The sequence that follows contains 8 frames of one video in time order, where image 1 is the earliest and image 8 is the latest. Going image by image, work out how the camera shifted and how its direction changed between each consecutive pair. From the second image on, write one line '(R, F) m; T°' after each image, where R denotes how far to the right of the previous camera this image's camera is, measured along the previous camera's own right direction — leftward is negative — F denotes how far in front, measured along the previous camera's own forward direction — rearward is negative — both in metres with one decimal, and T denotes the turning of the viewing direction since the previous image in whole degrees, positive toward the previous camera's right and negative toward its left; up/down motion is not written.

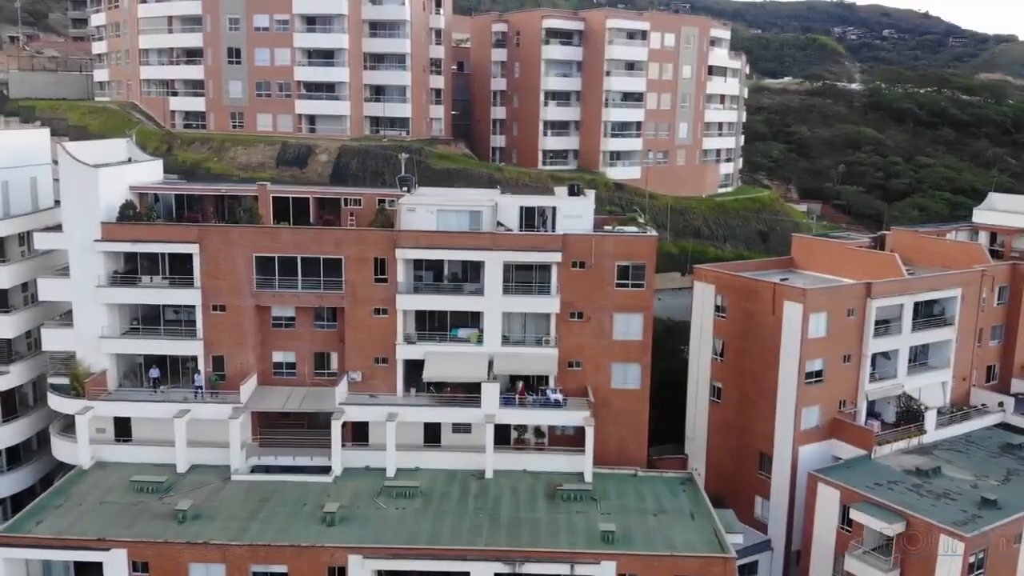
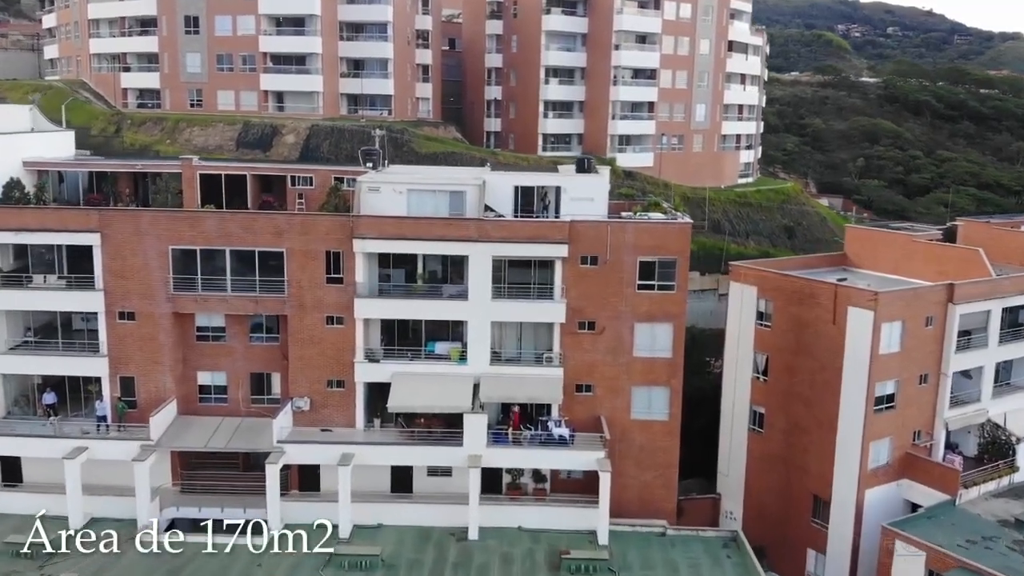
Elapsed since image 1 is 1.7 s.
(+0.8, +10.4) m; 0°
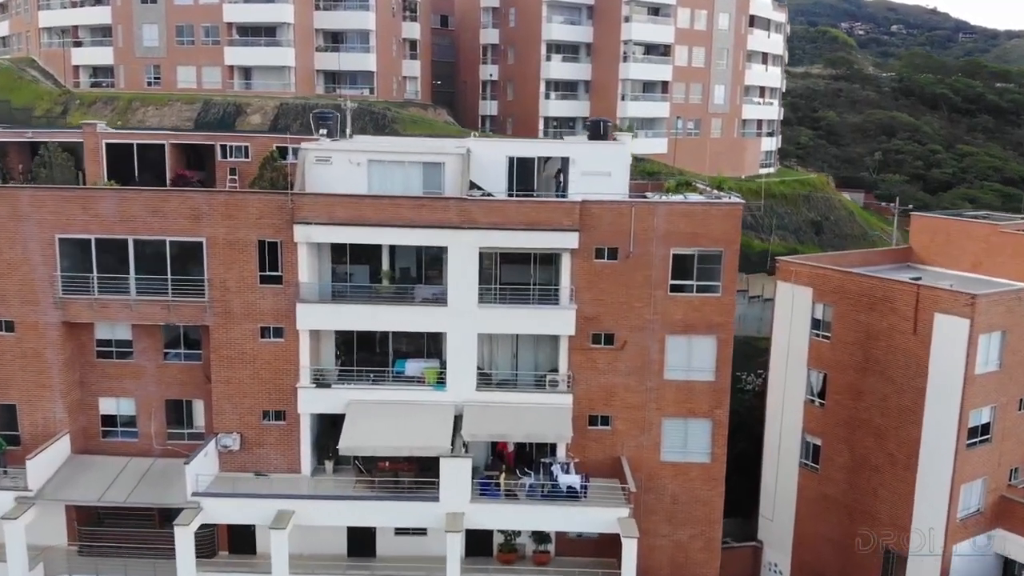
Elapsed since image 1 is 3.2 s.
(+0.5, +8.5) m; 0°
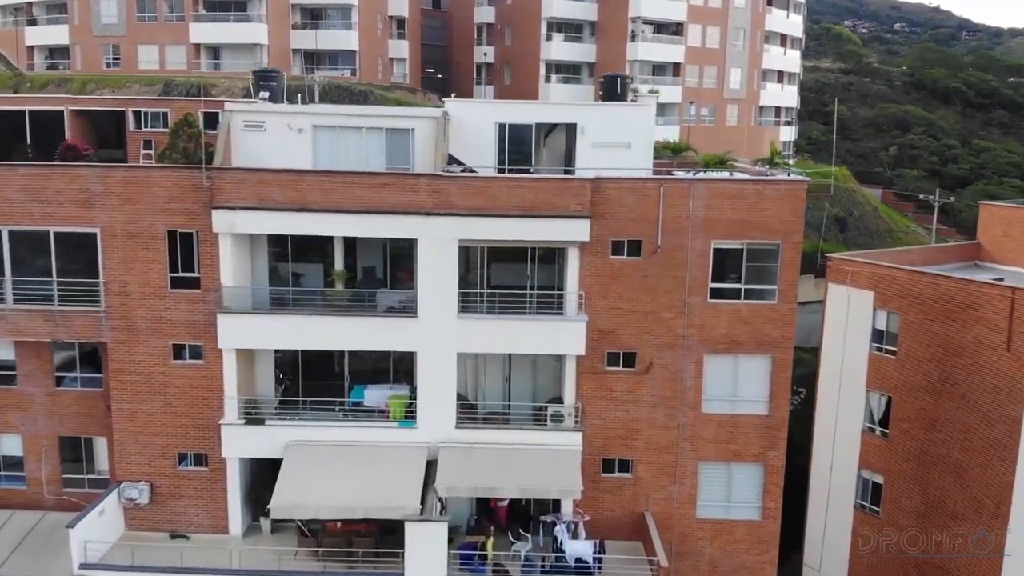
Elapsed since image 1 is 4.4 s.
(+0.6, +6.4) m; 0°
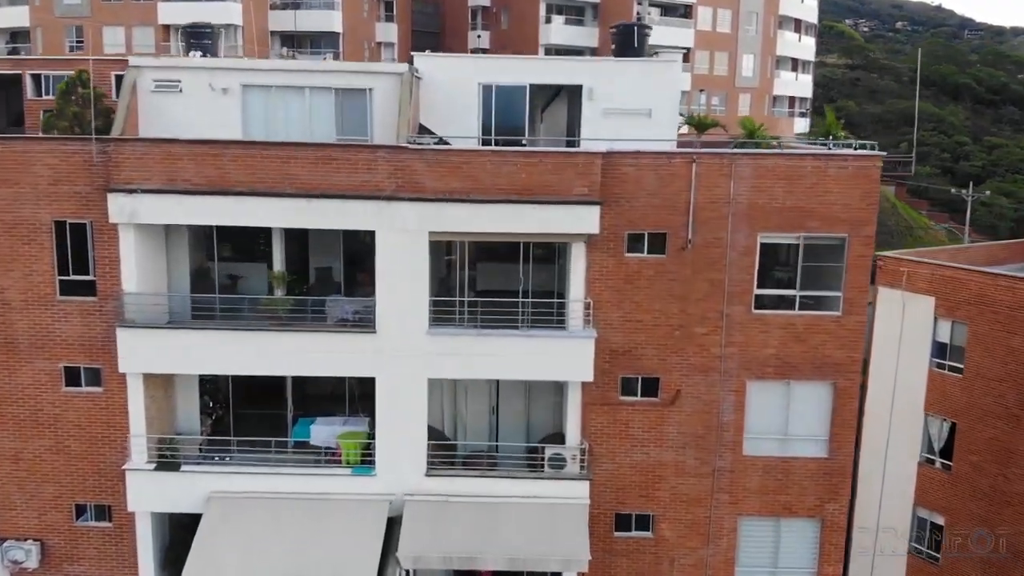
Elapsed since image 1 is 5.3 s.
(+0.6, +4.6) m; 0°
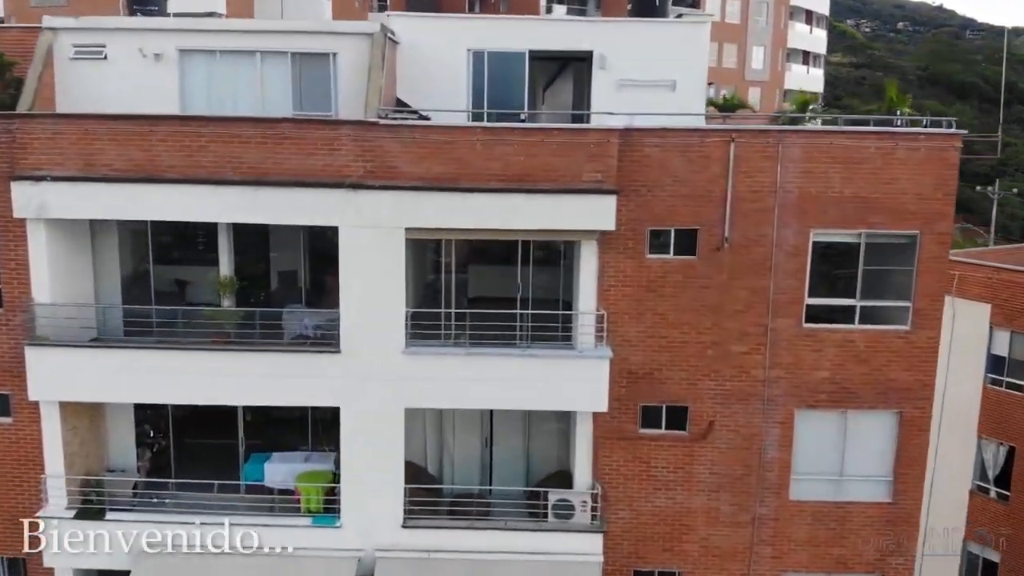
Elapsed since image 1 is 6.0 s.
(+0.2, +2.8) m; 0°
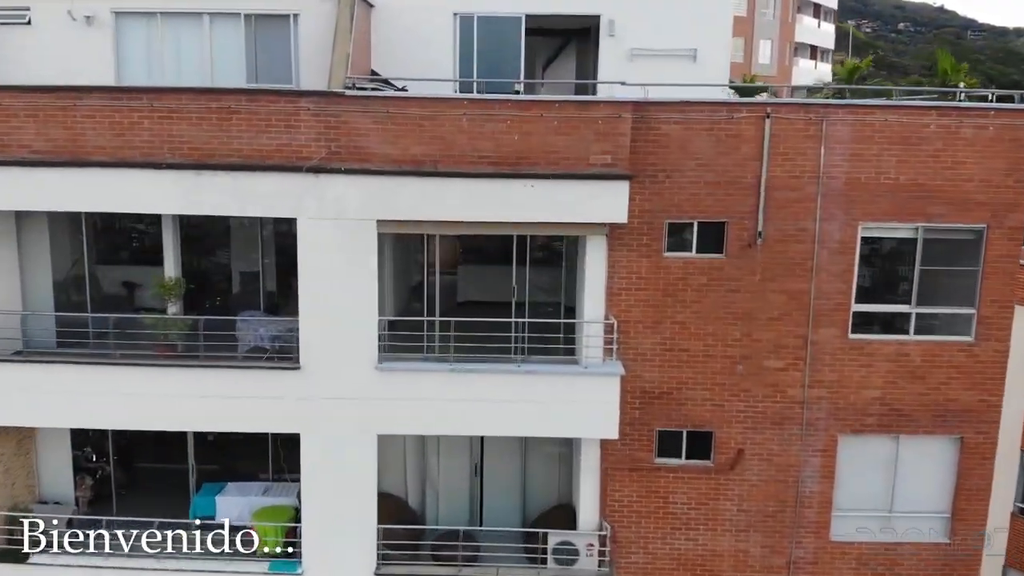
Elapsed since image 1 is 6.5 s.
(+0.2, +1.9) m; 0°
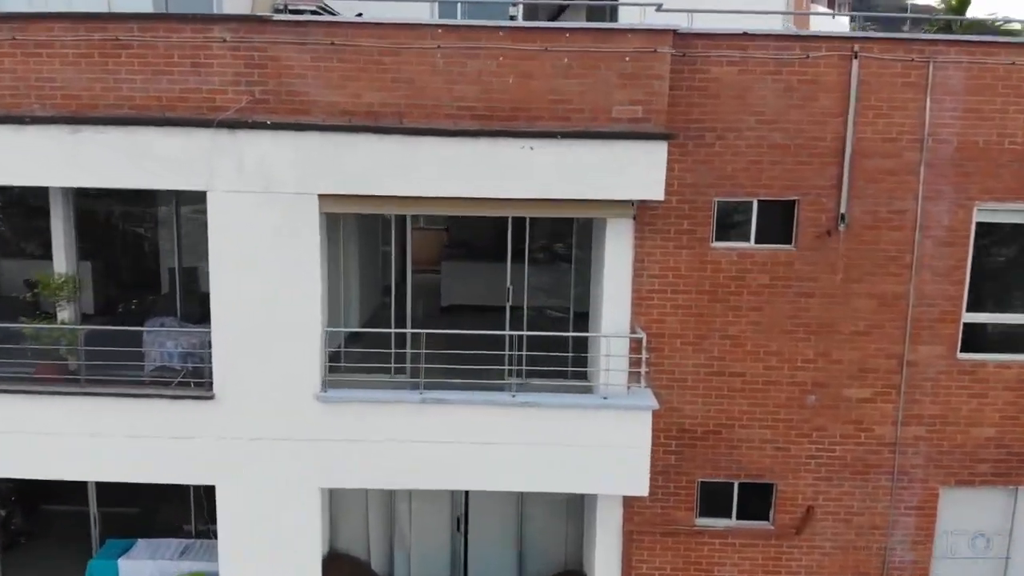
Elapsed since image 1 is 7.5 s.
(+0.2, +2.7) m; 0°
